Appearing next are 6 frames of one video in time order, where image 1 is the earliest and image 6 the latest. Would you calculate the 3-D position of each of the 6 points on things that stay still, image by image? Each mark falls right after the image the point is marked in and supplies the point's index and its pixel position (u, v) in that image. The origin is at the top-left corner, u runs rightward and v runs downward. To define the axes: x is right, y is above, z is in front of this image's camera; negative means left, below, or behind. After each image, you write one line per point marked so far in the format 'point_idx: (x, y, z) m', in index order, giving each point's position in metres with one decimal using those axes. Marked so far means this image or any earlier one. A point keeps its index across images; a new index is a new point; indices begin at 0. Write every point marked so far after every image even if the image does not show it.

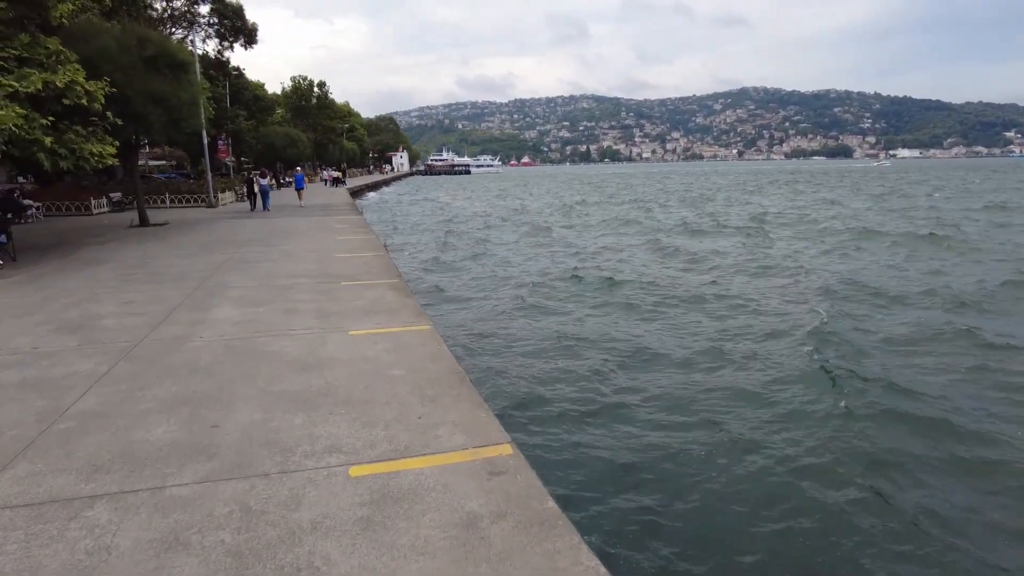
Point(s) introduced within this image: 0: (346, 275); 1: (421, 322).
0: (-2.4, +0.2, +9.7) m
1: (-0.9, -0.3, +6.8) m
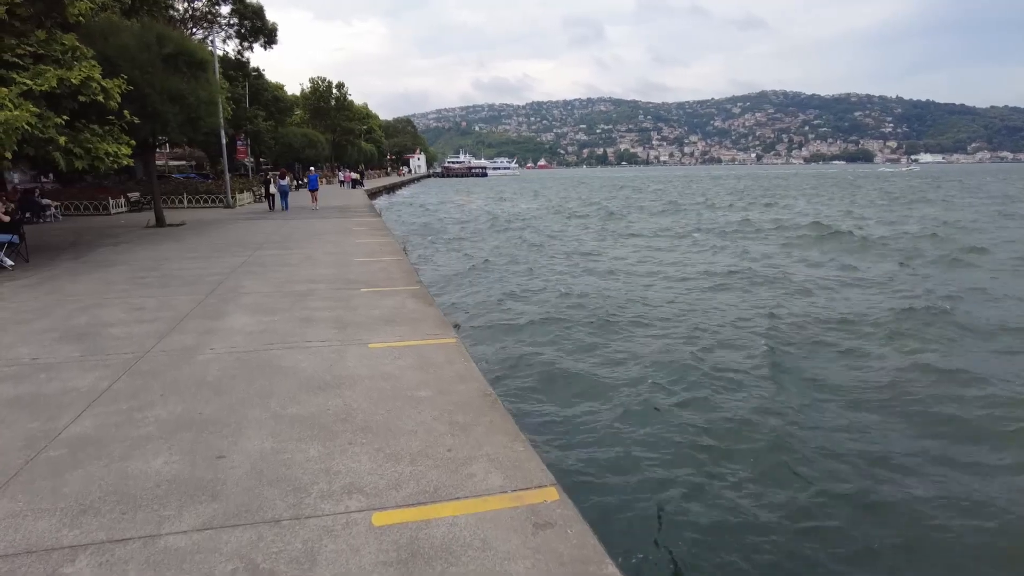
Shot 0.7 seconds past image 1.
0: (-2.1, +0.1, +9.3) m
1: (-0.6, -0.4, +6.4) m
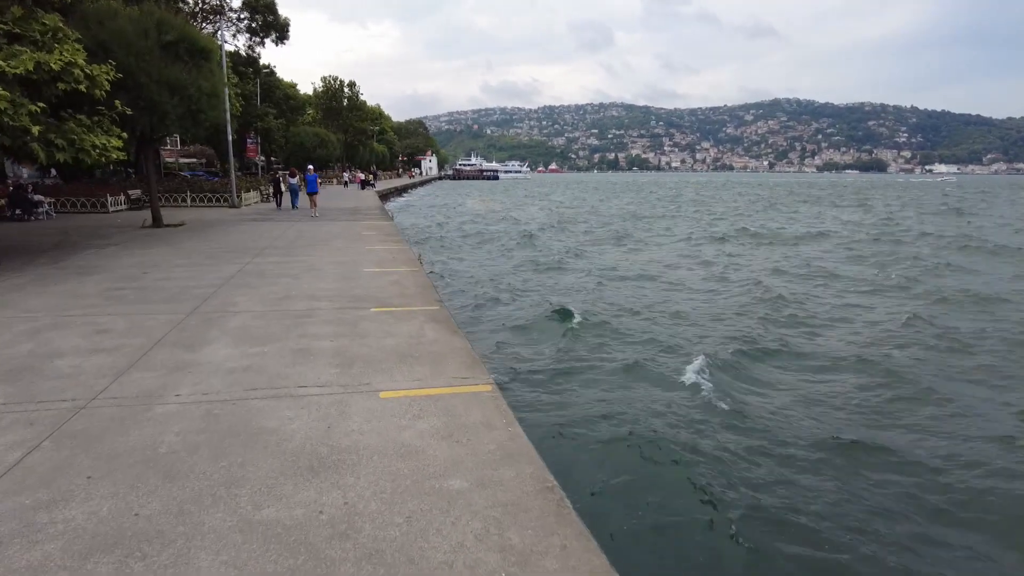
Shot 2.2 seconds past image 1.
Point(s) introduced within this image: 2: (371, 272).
0: (-1.7, -0.1, +7.9) m
1: (-0.3, -0.7, +5.0) m
2: (-2.2, +0.3, +10.0) m
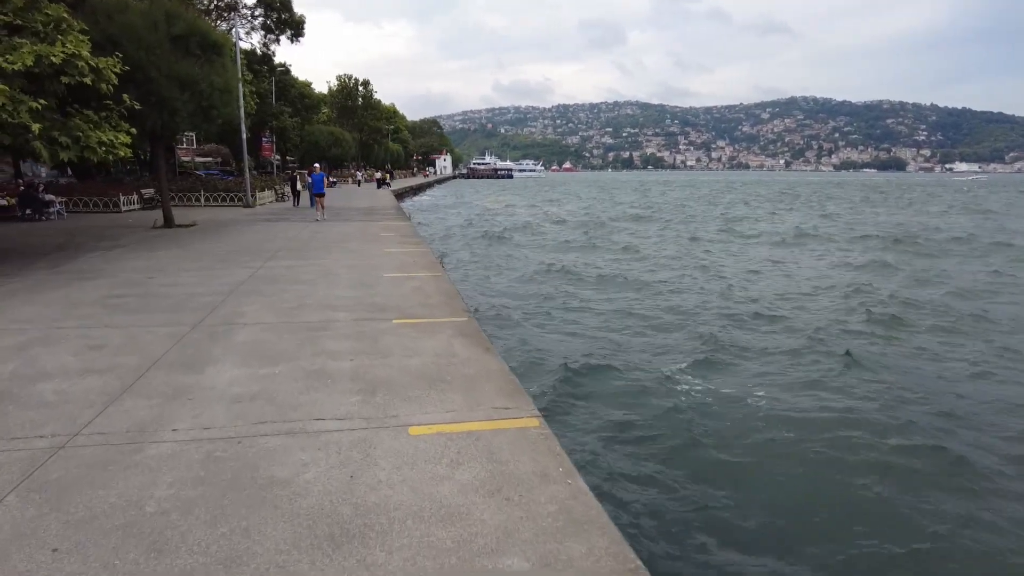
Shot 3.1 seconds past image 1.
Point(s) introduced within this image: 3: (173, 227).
0: (-1.3, -0.2, +7.3) m
1: (0.0, -0.8, +4.3) m
2: (-1.7, +0.2, +9.4) m
3: (-8.5, +1.5, +16.4) m
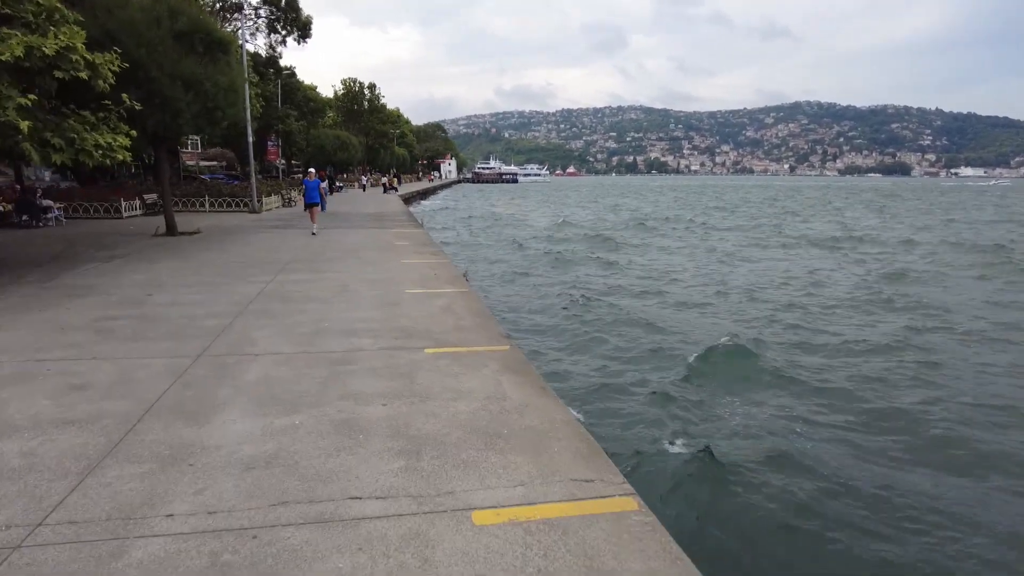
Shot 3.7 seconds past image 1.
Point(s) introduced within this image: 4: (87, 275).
0: (-0.8, -0.4, +6.4) m
1: (+0.5, -1.0, +3.5) m
2: (-1.3, -0.1, +8.5) m
3: (-8.0, +1.3, +15.6) m
4: (-6.3, +0.2, +9.6) m
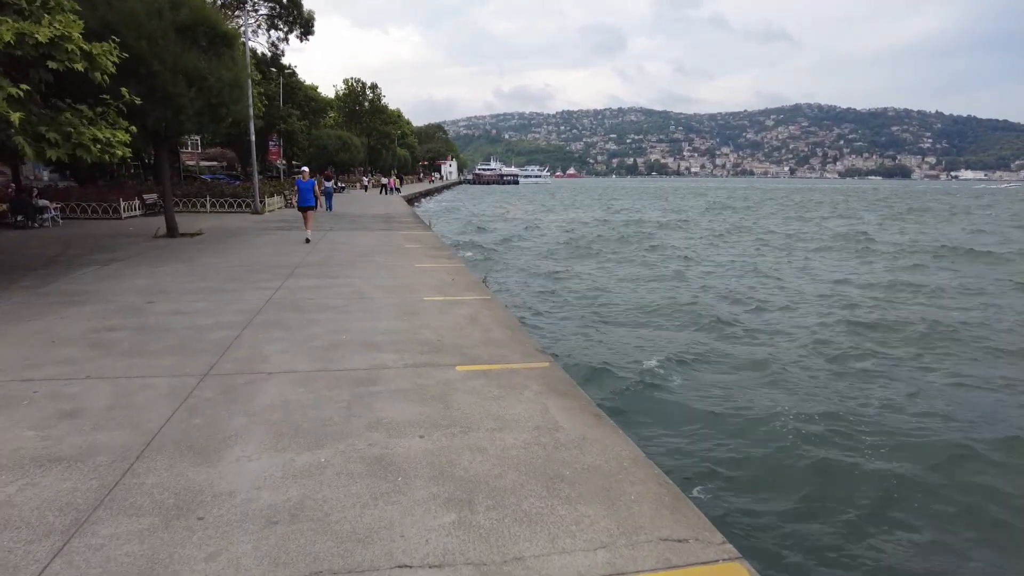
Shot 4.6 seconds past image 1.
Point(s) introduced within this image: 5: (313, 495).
0: (-0.5, -0.5, +5.8) m
1: (+0.8, -1.1, +2.9) m
2: (-1.0, -0.1, +7.9) m
3: (-7.6, +1.2, +15.0) m
4: (-5.9, +0.1, +9.0) m
5: (-0.9, -1.0, +3.1) m
